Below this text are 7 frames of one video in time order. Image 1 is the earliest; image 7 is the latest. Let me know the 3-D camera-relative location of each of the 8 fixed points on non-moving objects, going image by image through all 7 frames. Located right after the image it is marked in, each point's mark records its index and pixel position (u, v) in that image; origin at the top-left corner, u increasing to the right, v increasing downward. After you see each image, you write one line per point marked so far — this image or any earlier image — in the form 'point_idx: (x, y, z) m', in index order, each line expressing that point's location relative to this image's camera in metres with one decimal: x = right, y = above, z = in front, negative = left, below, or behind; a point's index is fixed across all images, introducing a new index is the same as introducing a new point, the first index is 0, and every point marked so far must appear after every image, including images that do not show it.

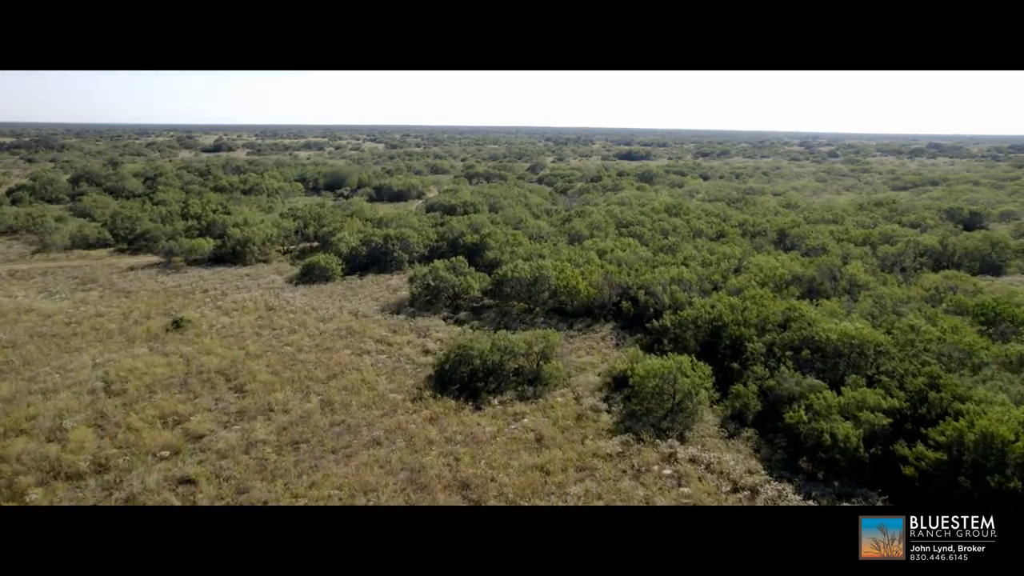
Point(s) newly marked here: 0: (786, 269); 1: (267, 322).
0: (+5.8, +0.4, +12.6) m
1: (-4.5, -0.6, +10.9) m
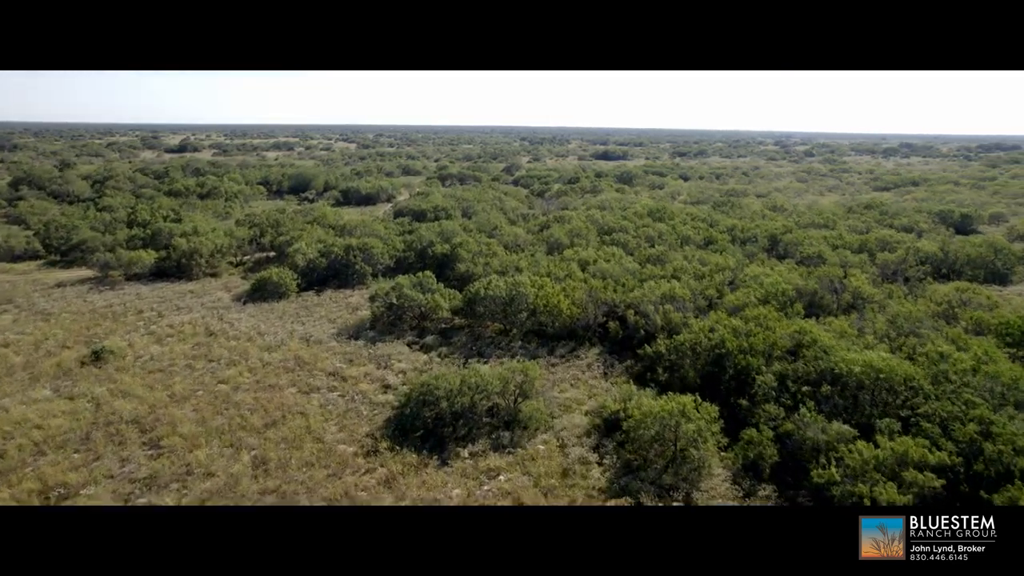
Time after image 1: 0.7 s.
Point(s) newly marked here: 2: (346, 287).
0: (+5.3, +0.1, +11.5) m
1: (-4.9, -1.0, +9.5) m
2: (-3.7, 0.0, +13.5) m
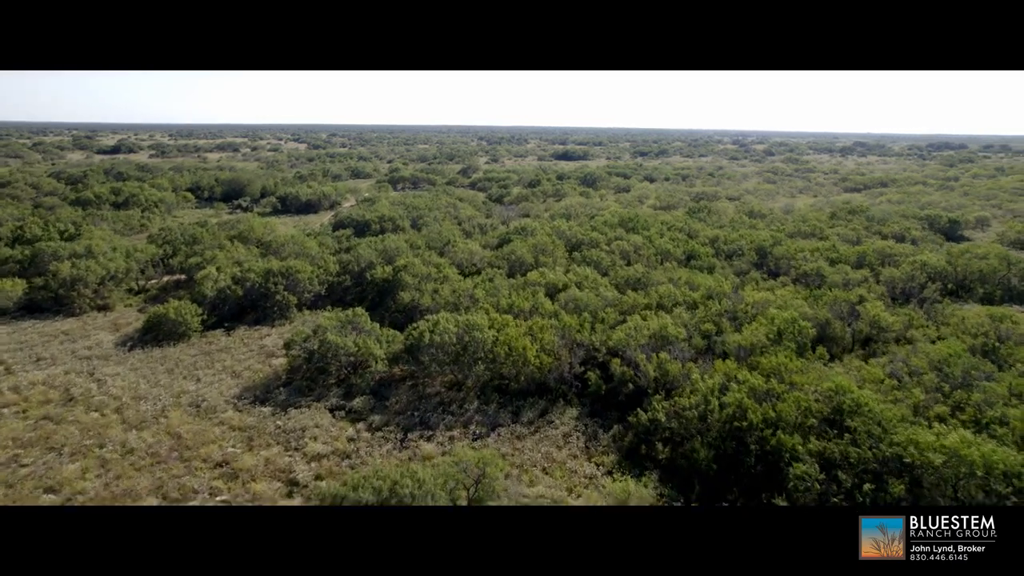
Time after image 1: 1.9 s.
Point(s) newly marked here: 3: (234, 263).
0: (+4.5, -0.4, +9.7) m
1: (-5.4, -1.7, +7.0) m
2: (-4.5, -0.7, +11.0) m
3: (-6.2, +0.6, +13.5) m
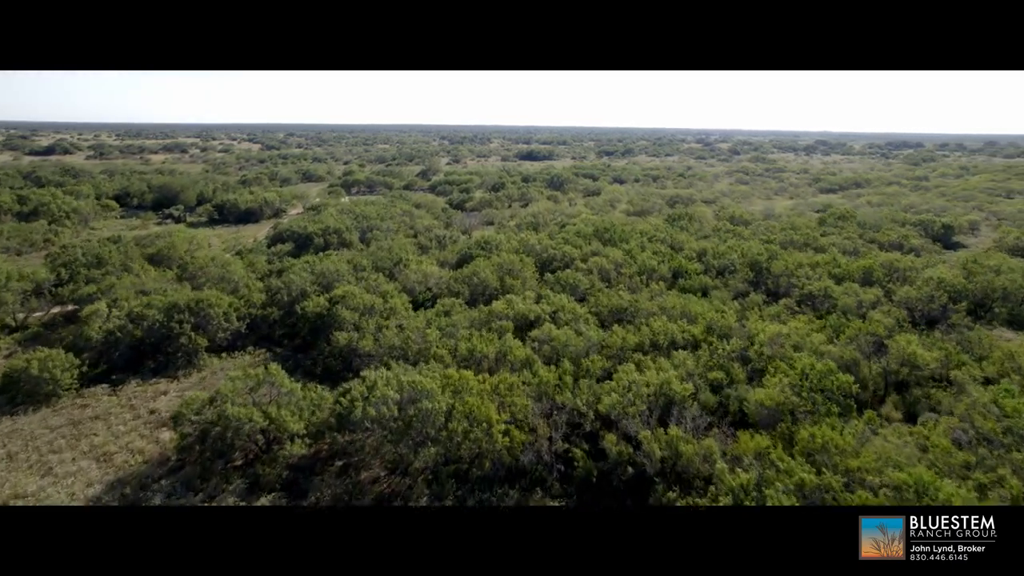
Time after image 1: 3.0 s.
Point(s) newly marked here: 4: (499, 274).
0: (+4.0, -0.9, +8.0) m
1: (-5.8, -2.3, +4.7) m
2: (-5.1, -1.3, +8.8) m
3: (-7.0, -0.1, +11.1) m
4: (-0.2, +0.3, +11.7) m
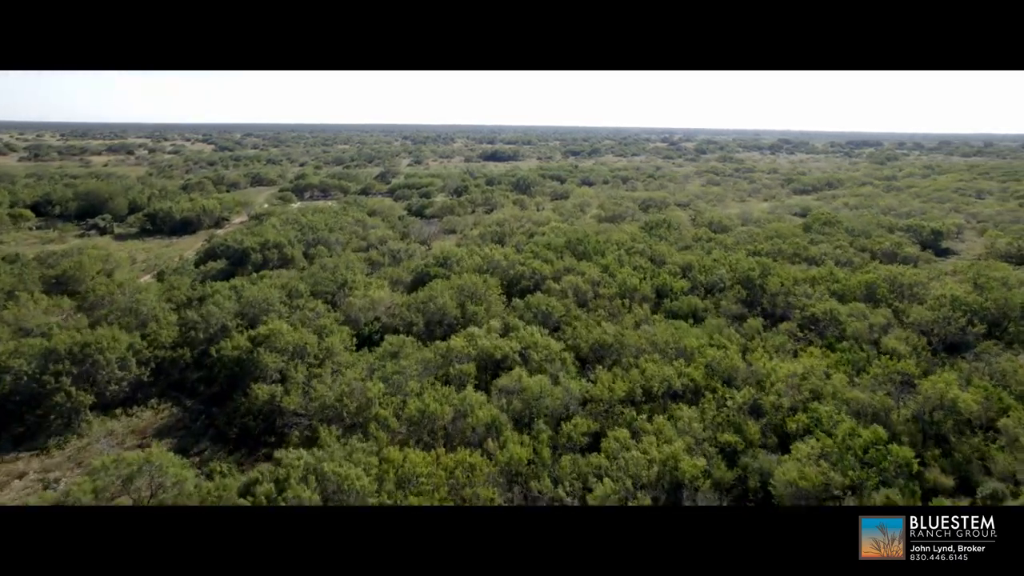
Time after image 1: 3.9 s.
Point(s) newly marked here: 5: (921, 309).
0: (+3.6, -1.2, +6.6) m
1: (-5.9, -2.9, +2.8) m
2: (-5.5, -1.8, +6.9) m
3: (-7.5, -0.6, +9.1) m
4: (-0.9, -0.2, +10.1) m
5: (+6.7, -0.4, +9.8) m
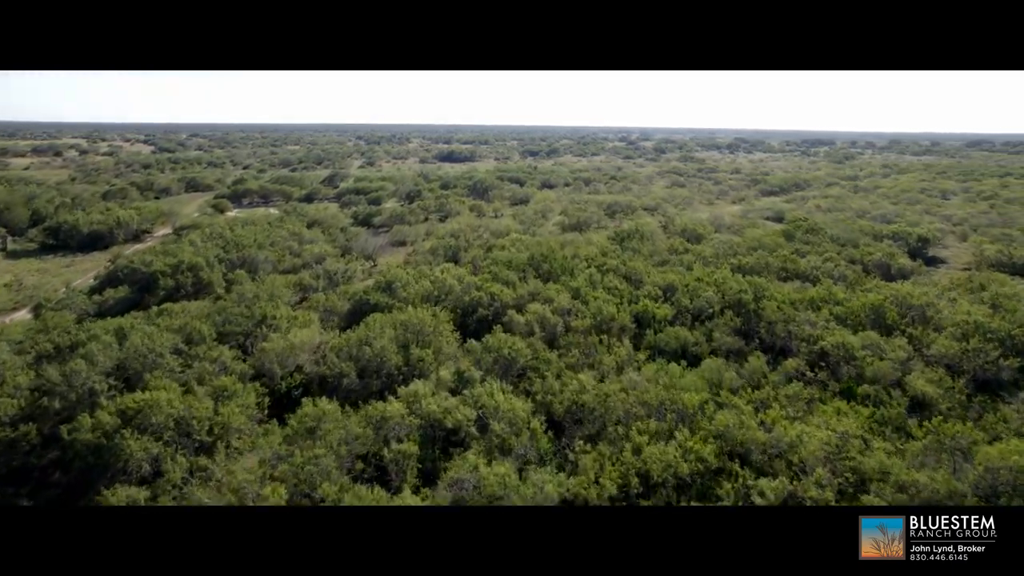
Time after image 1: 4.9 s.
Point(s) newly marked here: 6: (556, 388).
0: (+3.2, -1.7, +5.1) m
1: (-6.0, -3.5, +0.7) m
2: (-5.9, -2.4, +4.8) m
3: (-8.1, -1.3, +6.9) m
4: (-1.5, -0.7, +8.2) m
5: (+6.1, -0.7, +8.4) m
6: (+0.5, -1.1, +6.8) m
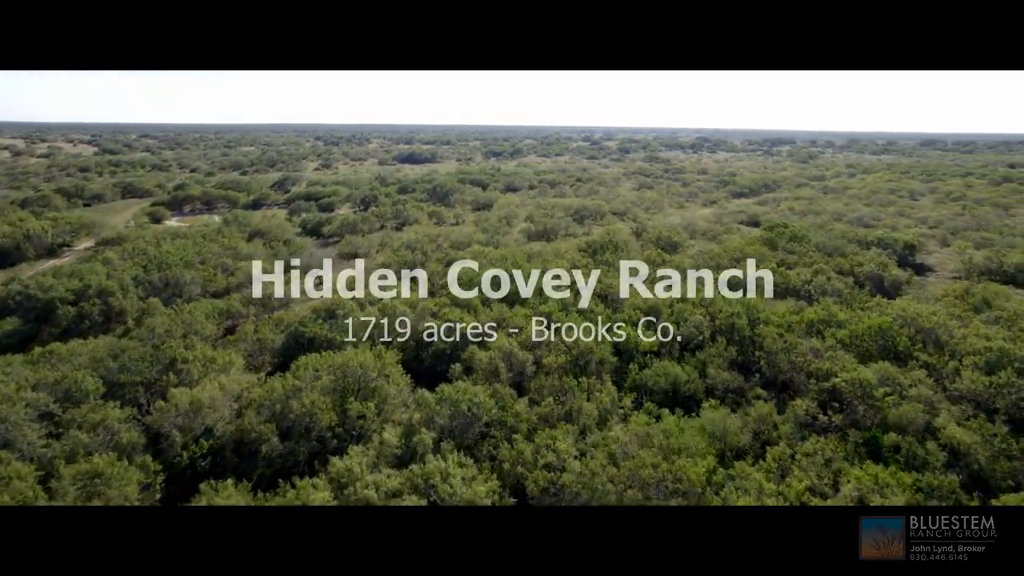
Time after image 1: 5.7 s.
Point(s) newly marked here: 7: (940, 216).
0: (+3.0, -2.0, +3.8) m
1: (-6.0, -4.0, -1.1) m
2: (-6.1, -3.0, +3.1) m
3: (-8.4, -1.8, +5.0) m
4: (-1.9, -1.1, +6.7) m
5: (+5.6, -1.0, +7.4) m
6: (+0.1, -1.5, +5.4) m
7: (+14.0, +2.3, +19.5) m
